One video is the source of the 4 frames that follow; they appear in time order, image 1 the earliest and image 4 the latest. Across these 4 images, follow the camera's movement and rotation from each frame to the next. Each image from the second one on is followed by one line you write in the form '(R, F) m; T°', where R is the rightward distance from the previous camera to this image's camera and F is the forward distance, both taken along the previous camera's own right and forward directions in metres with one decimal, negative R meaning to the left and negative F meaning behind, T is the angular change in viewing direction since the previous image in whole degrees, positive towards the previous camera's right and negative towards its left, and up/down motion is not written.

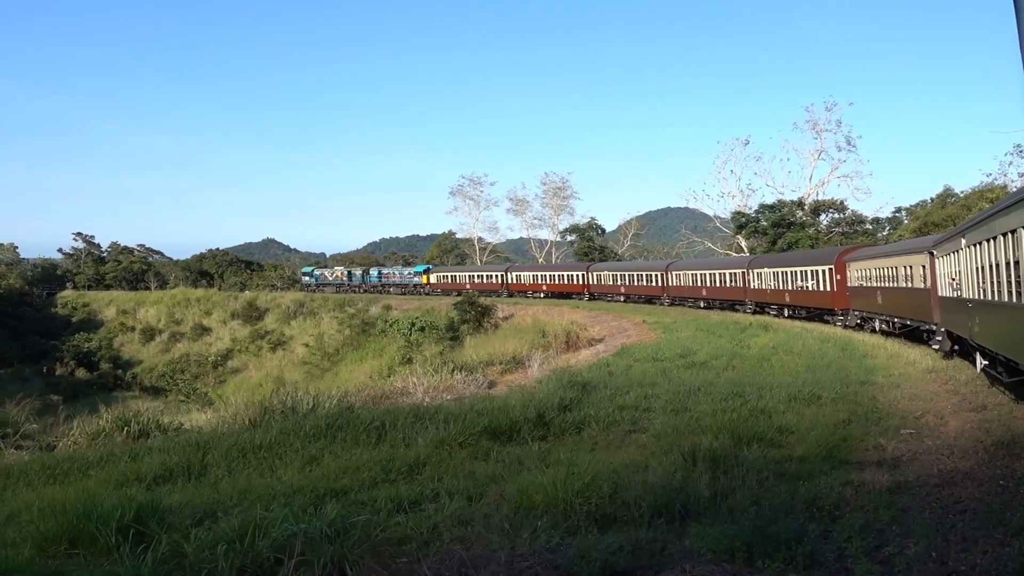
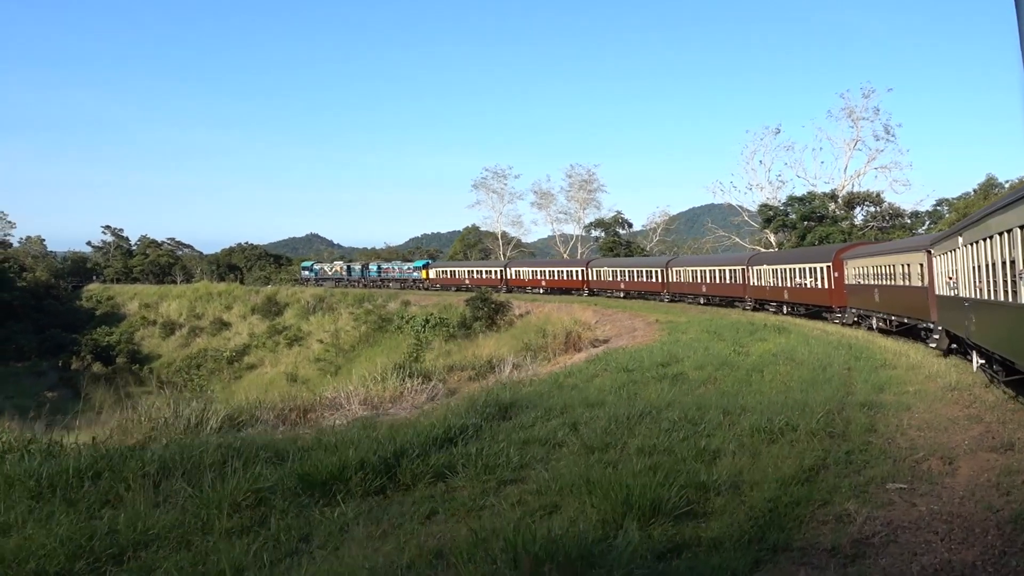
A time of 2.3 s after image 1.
(+1.7, +2.3) m; -3°
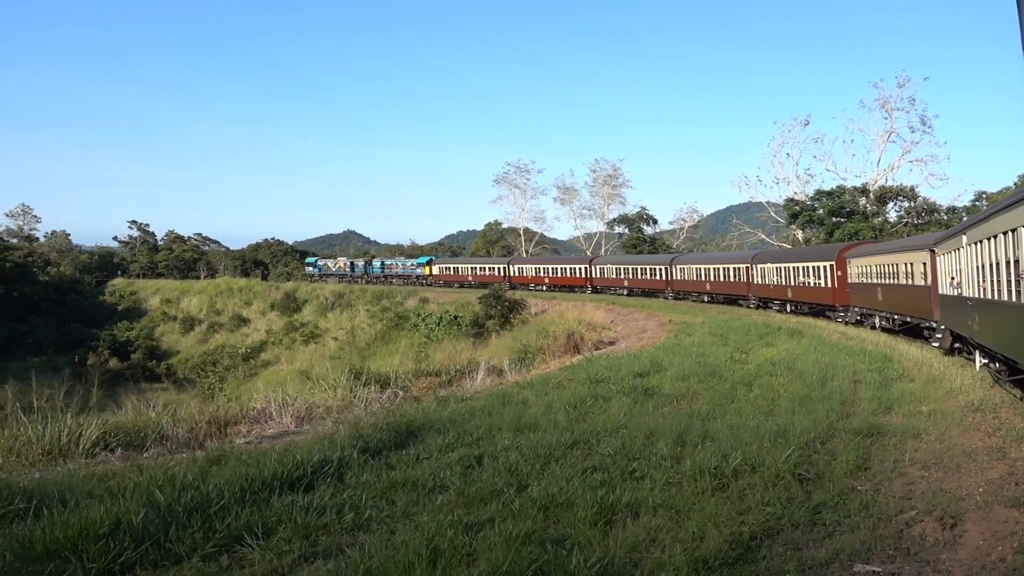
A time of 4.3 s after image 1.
(+1.3, +1.8) m; -2°
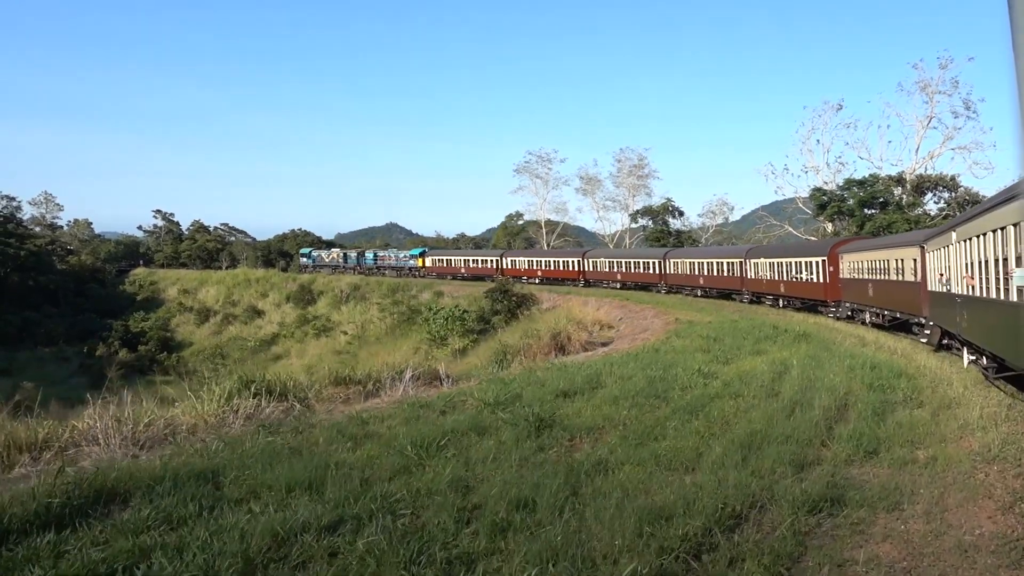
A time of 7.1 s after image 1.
(+2.0, +2.7) m; -3°
